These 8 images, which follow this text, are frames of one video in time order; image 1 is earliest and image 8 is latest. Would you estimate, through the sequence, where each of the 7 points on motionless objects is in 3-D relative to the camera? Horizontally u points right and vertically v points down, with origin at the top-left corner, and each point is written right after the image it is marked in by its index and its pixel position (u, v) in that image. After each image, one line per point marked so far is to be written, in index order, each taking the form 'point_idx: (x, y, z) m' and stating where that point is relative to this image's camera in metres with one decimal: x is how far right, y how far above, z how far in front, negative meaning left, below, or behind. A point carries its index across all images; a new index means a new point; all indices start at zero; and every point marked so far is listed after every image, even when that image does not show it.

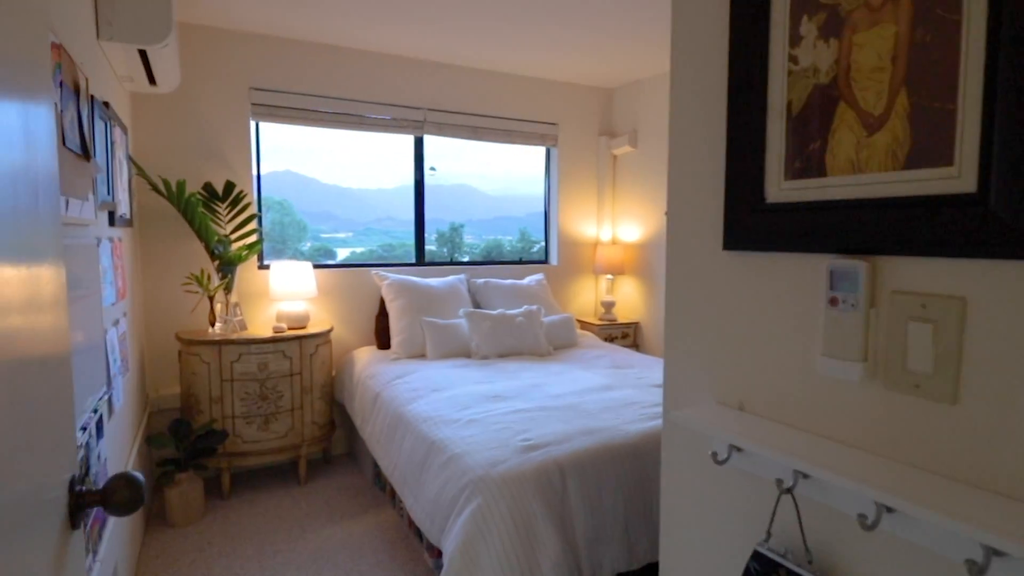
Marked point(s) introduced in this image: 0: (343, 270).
0: (-1.0, +0.1, +3.5) m
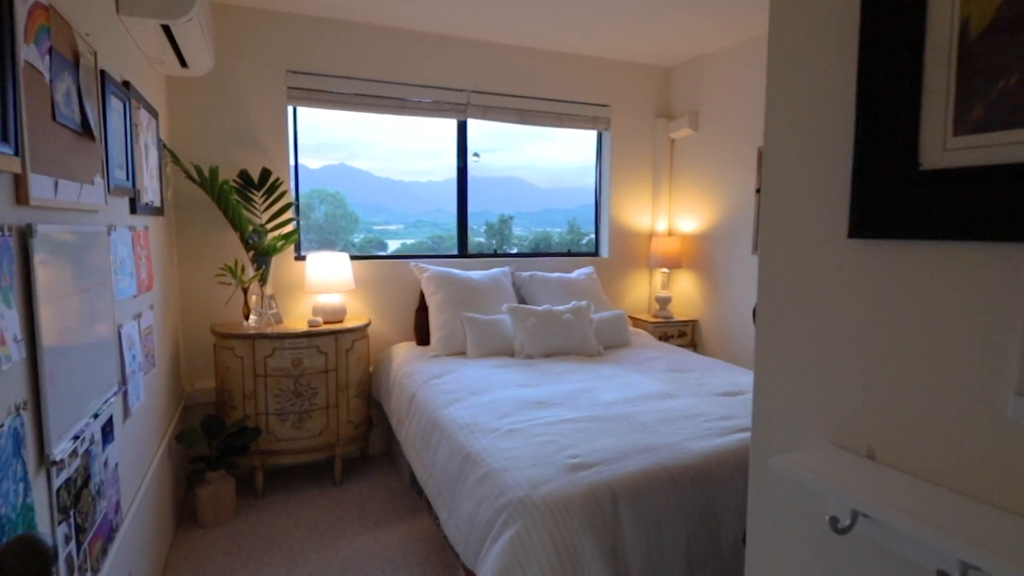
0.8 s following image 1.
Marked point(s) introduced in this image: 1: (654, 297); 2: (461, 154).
0: (-0.7, +0.1, +3.3) m
1: (+1.0, -0.1, +4.0) m
2: (-0.3, +0.8, +3.7) m
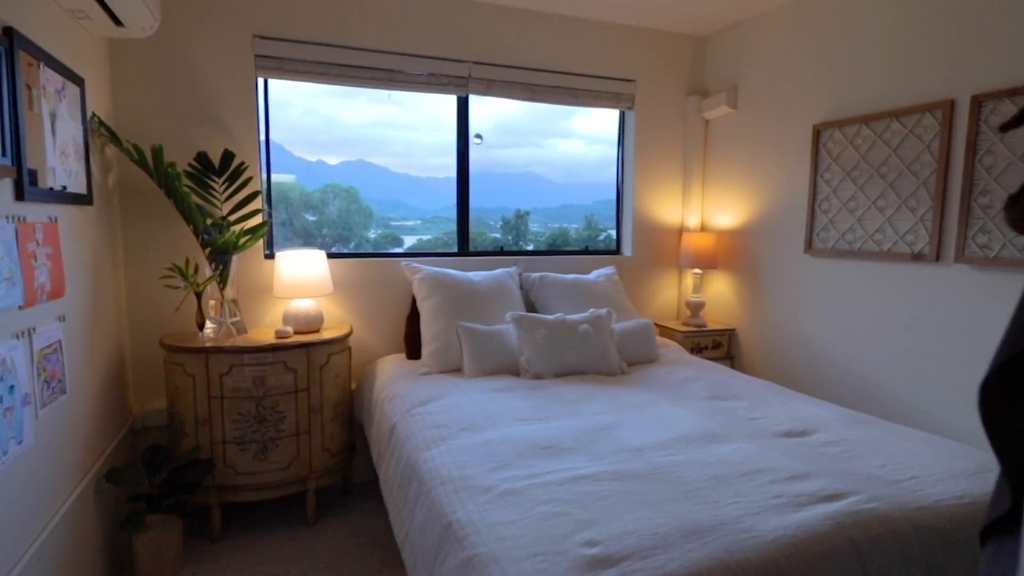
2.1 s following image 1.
0: (-0.7, +0.1, +2.9) m
1: (+1.0, -0.1, +3.5) m
2: (-0.3, +0.8, +3.2) m
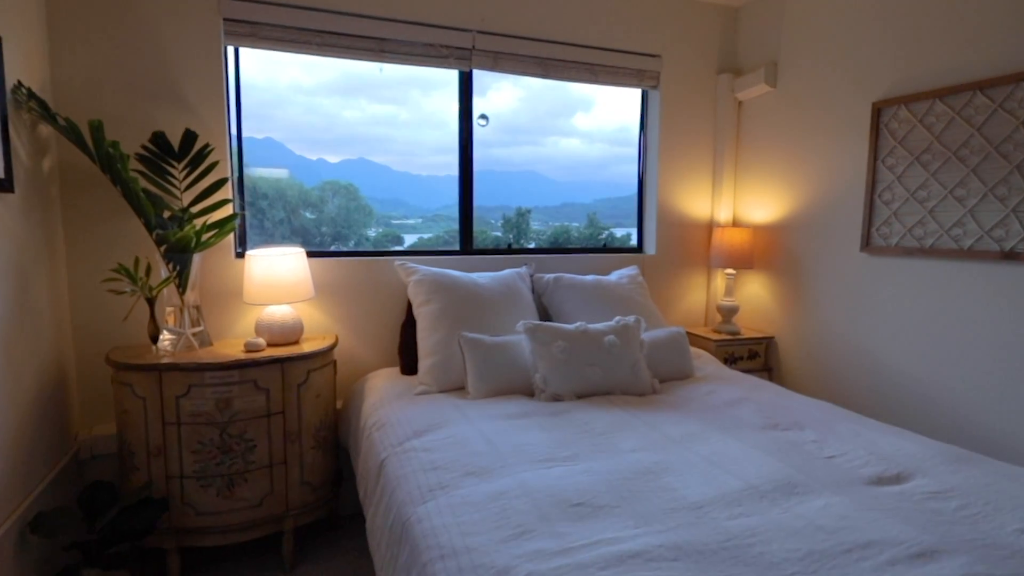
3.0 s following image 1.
0: (-0.6, +0.1, +2.5) m
1: (+1.1, -0.1, +3.1) m
2: (-0.2, +0.8, +2.8) m
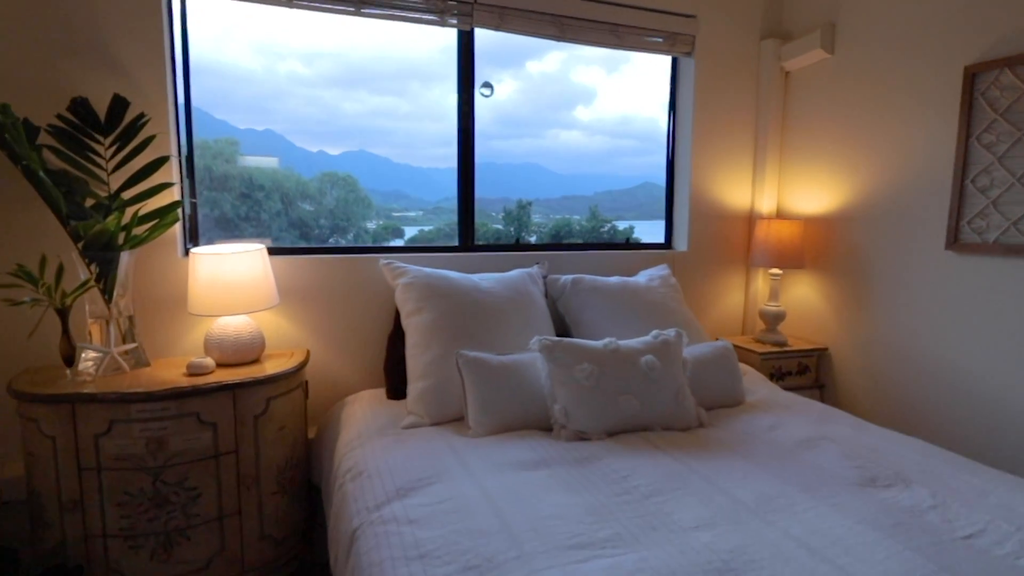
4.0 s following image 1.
0: (-0.6, +0.1, +2.0) m
1: (+1.1, -0.1, +2.7) m
2: (-0.2, +0.8, +2.4) m
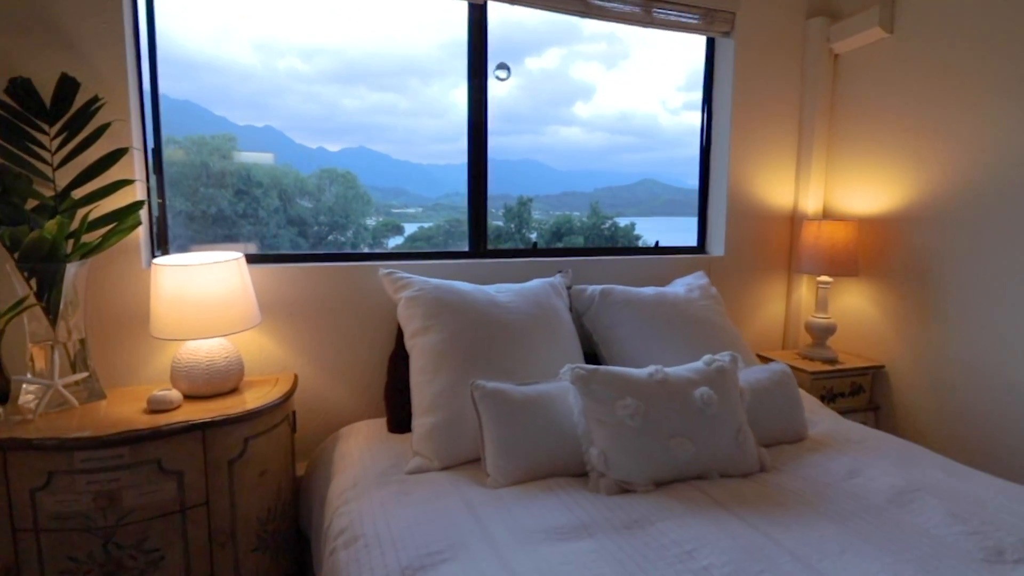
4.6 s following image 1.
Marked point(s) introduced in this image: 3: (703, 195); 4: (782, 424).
0: (-0.5, +0.1, +1.8) m
1: (+1.2, -0.1, +2.4) m
2: (-0.1, +0.7, +2.1) m
3: (+0.8, +0.4, +2.4) m
4: (+0.7, -0.4, +1.6) m
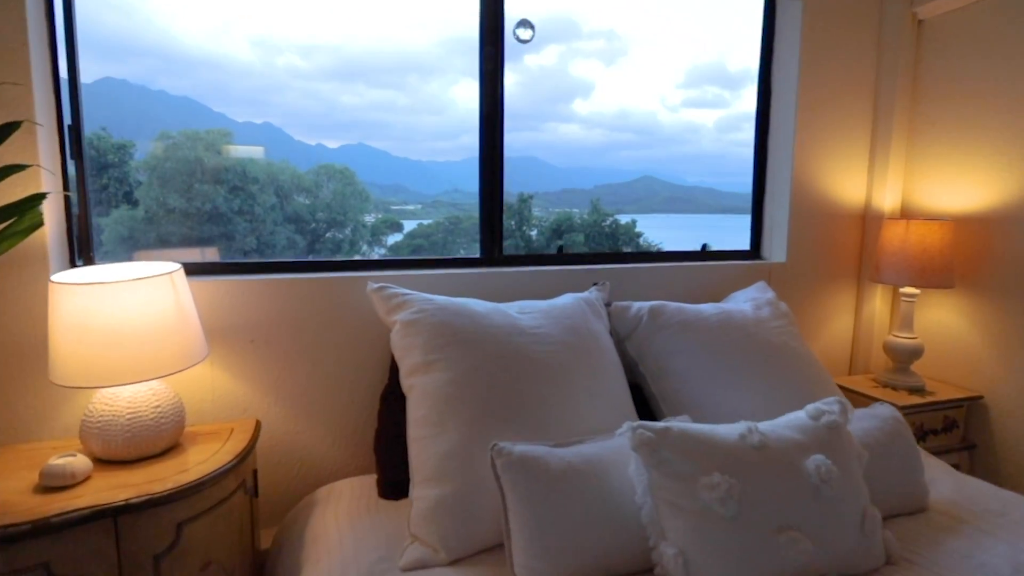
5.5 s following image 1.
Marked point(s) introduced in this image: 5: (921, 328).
0: (-0.5, 0.0, +1.4) m
1: (+1.2, -0.2, +2.0) m
2: (-0.1, +0.7, +1.7) m
3: (+0.9, +0.4, +2.0) m
4: (+0.8, -0.4, +1.2) m
5: (+1.4, -0.1, +2.0) m
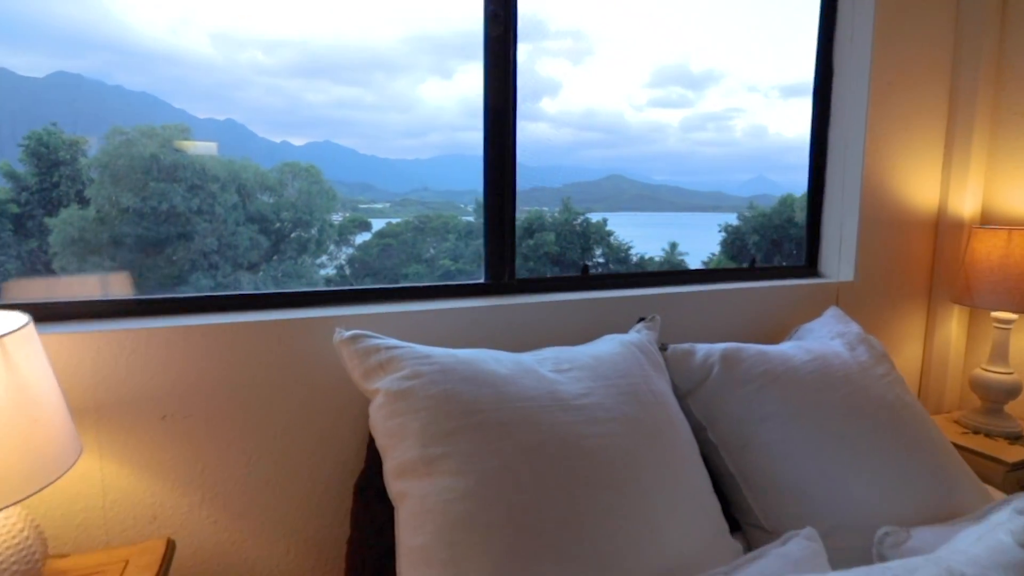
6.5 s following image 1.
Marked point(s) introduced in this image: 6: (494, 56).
0: (-0.4, -0.1, +0.9) m
1: (+1.2, -0.2, +1.7) m
2: (-0.1, +0.6, +1.3) m
3: (+0.9, +0.3, +1.7) m
4: (+0.8, -0.5, +0.8) m
5: (+1.4, -0.2, +1.7) m
6: (0.0, +0.6, +1.3) m
